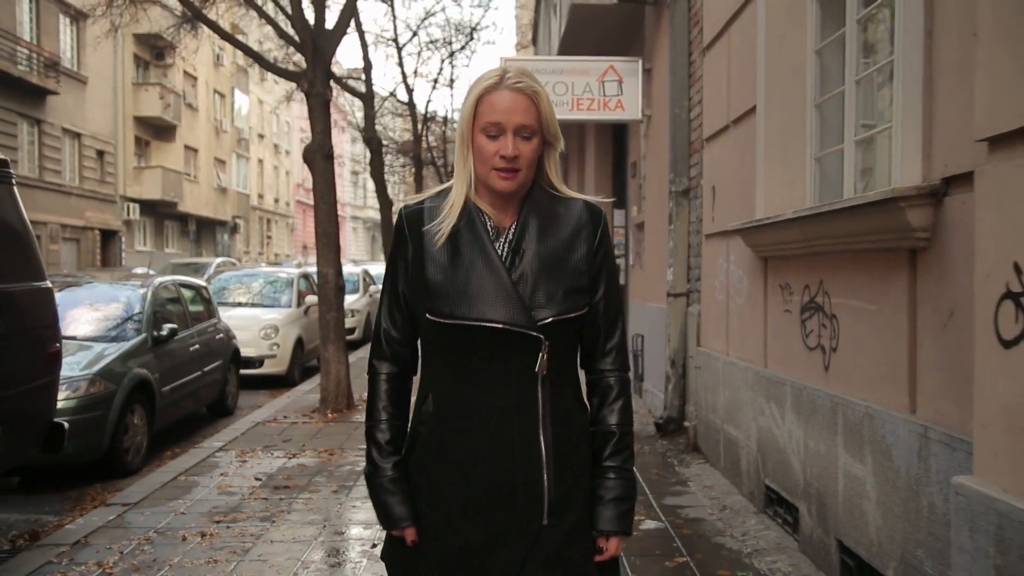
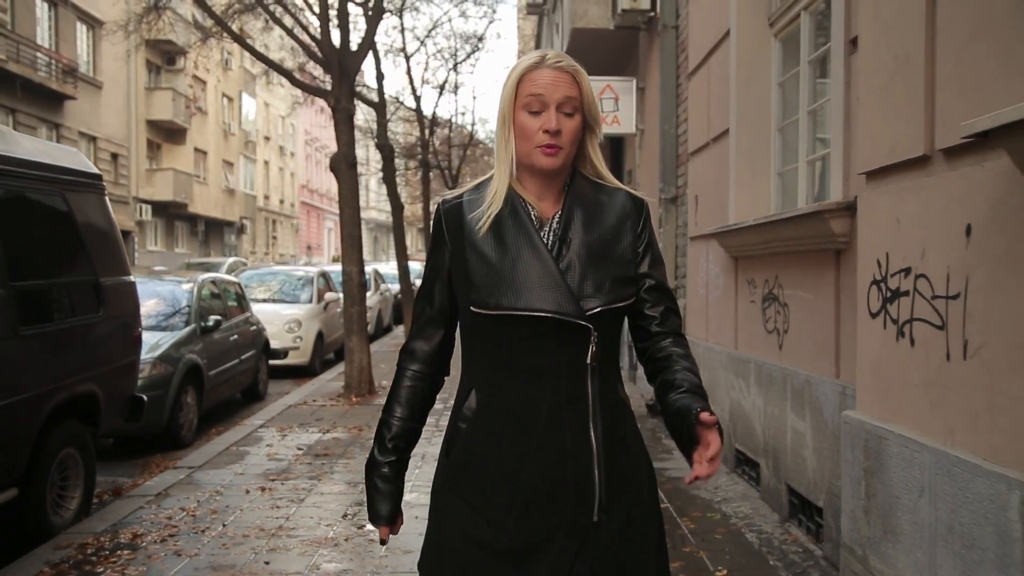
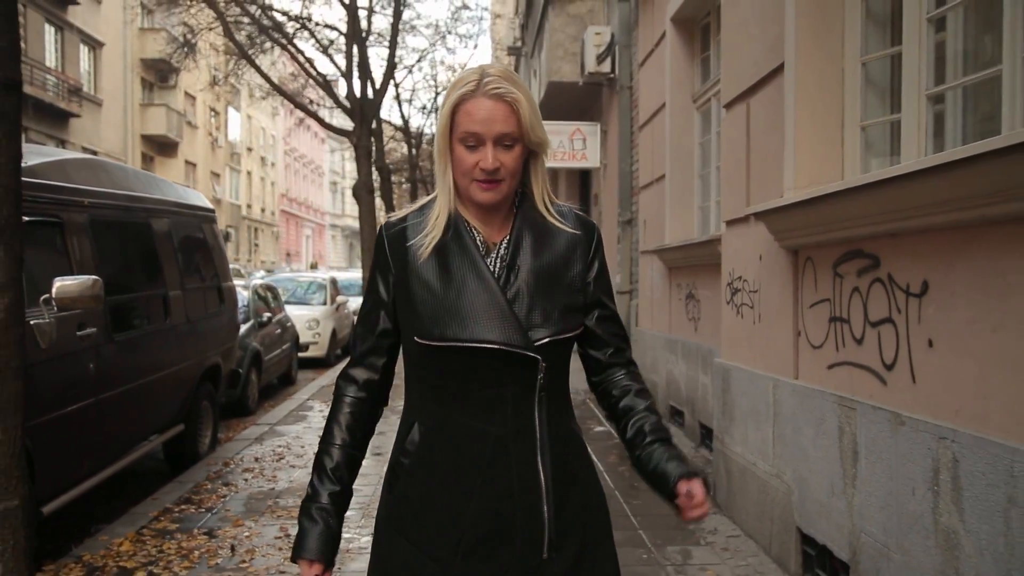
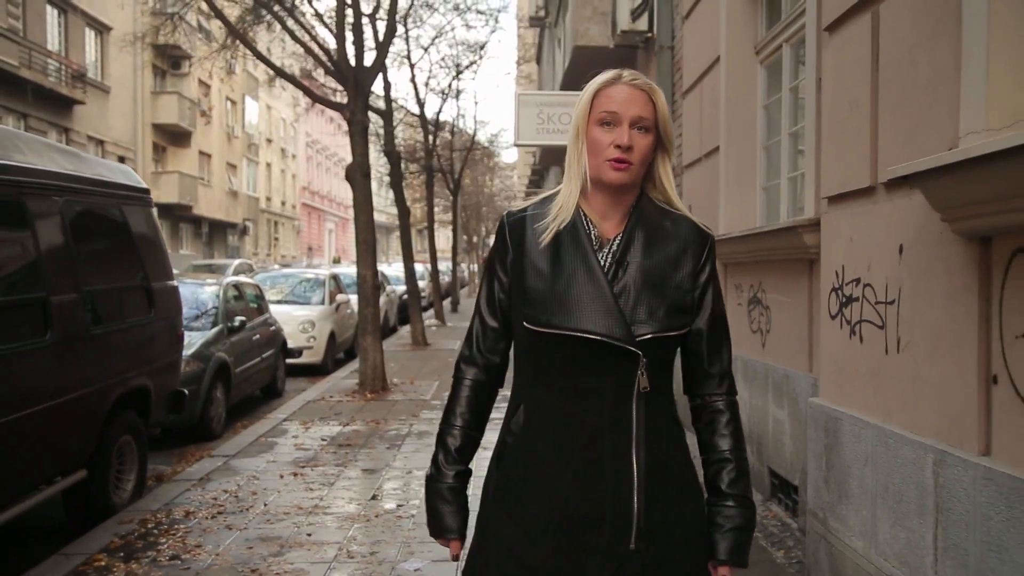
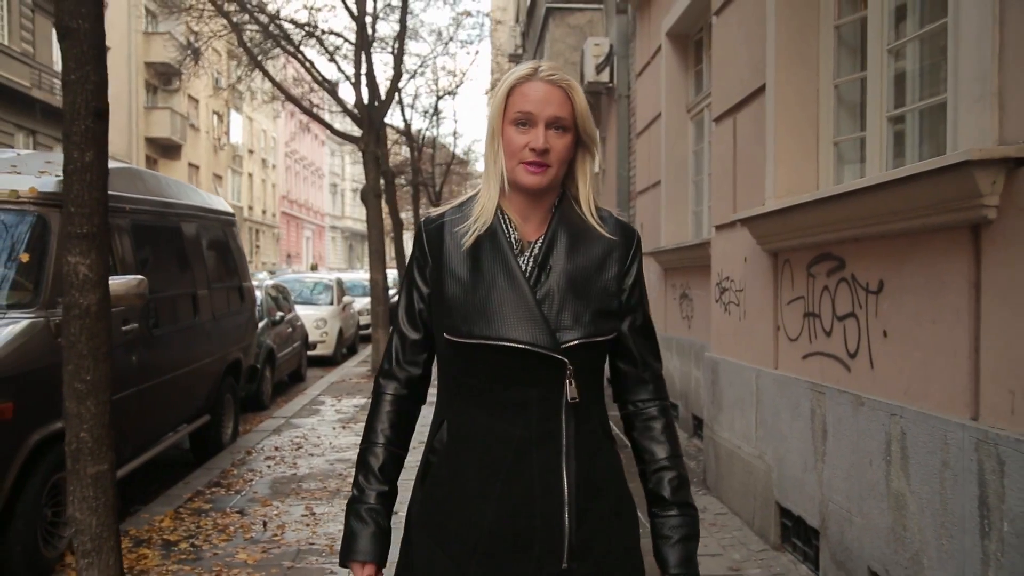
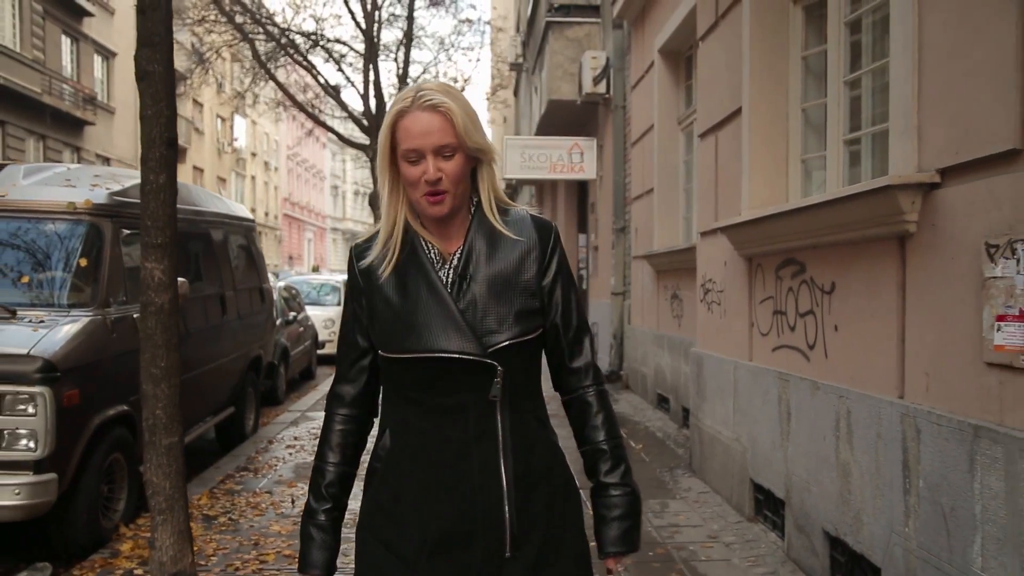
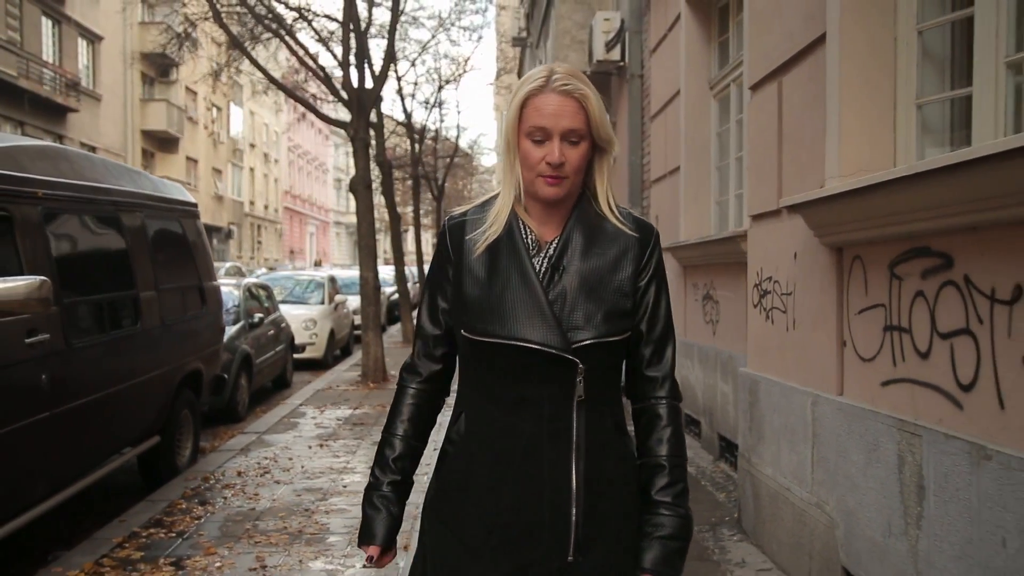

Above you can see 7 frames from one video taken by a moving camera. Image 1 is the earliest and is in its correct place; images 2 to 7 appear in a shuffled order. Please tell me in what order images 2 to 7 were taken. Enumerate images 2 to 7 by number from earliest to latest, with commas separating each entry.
2, 4, 7, 3, 5, 6
